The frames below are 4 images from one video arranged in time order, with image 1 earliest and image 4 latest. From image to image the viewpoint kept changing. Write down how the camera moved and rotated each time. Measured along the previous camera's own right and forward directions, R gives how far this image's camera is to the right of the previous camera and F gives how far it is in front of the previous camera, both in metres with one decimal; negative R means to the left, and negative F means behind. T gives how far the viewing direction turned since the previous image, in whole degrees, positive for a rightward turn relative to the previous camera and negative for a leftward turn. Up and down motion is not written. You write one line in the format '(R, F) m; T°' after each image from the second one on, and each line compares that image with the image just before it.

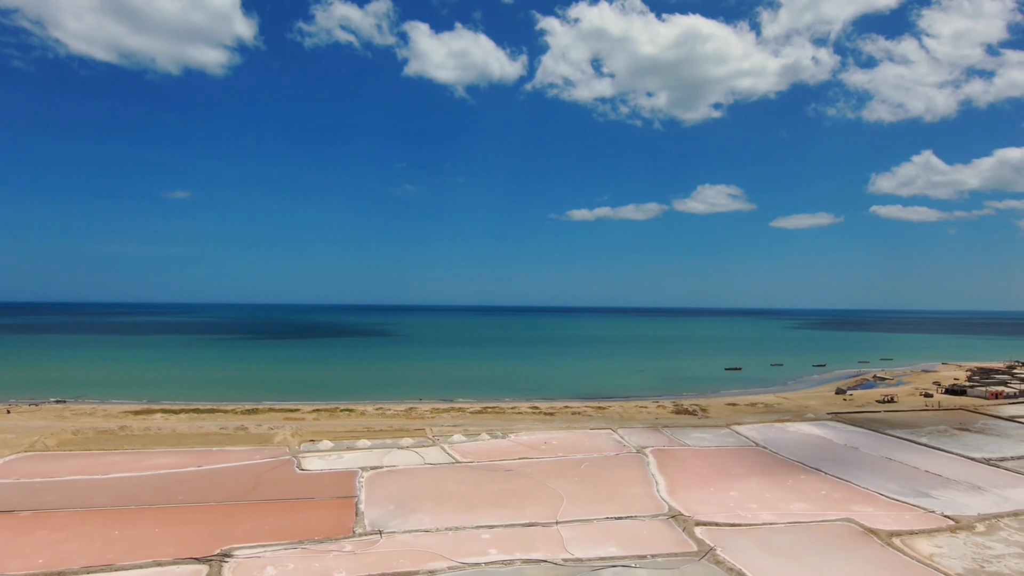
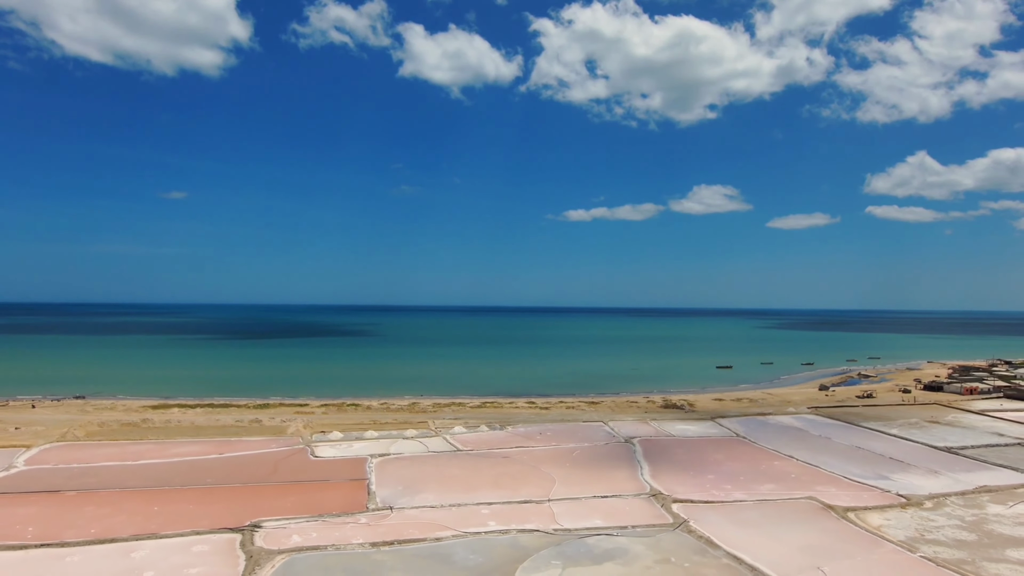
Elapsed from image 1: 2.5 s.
(0.0, -1.2) m; 0°
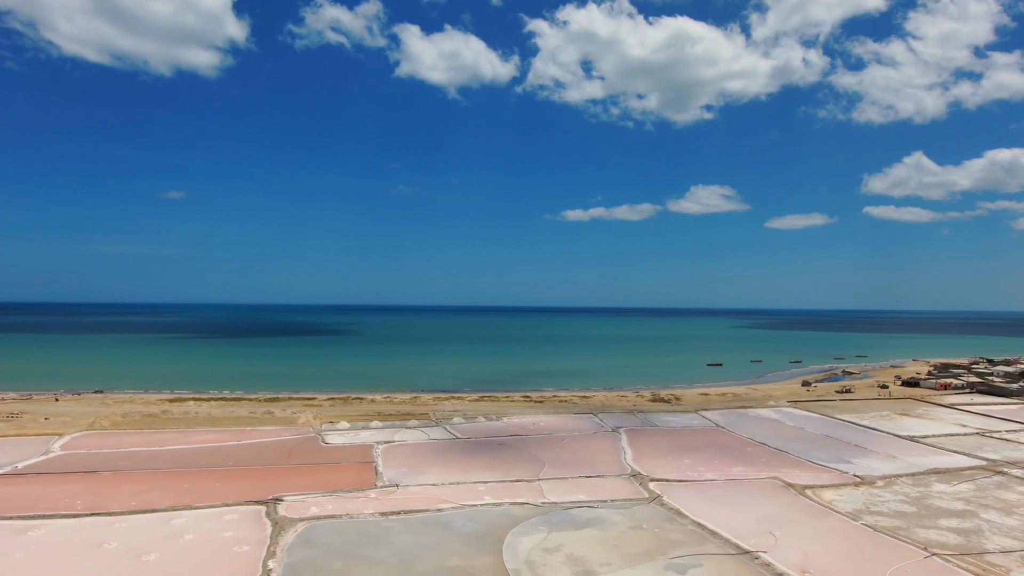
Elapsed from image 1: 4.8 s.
(+0.1, -1.3) m; 0°
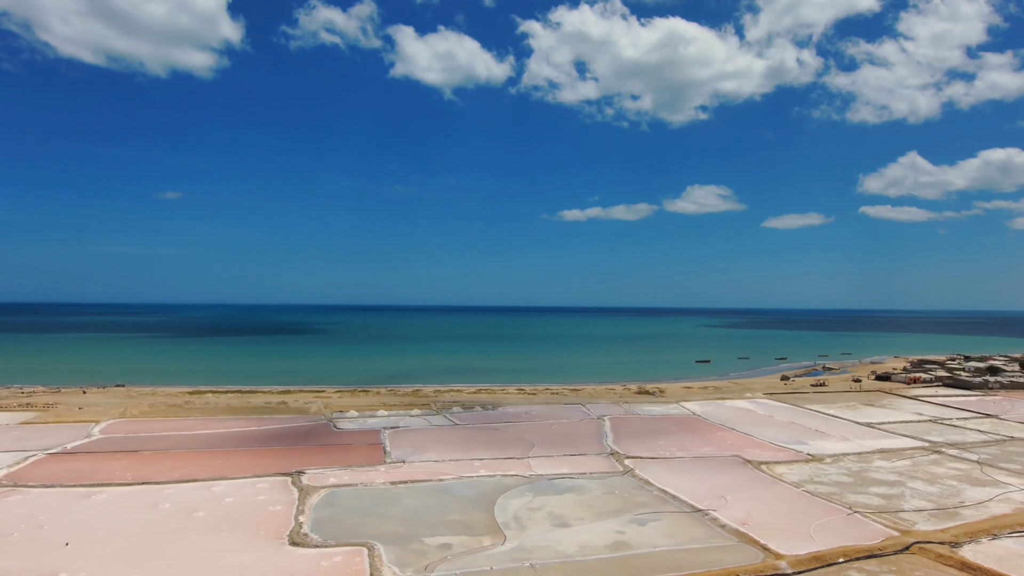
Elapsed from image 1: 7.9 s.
(+0.1, -1.8) m; +1°
